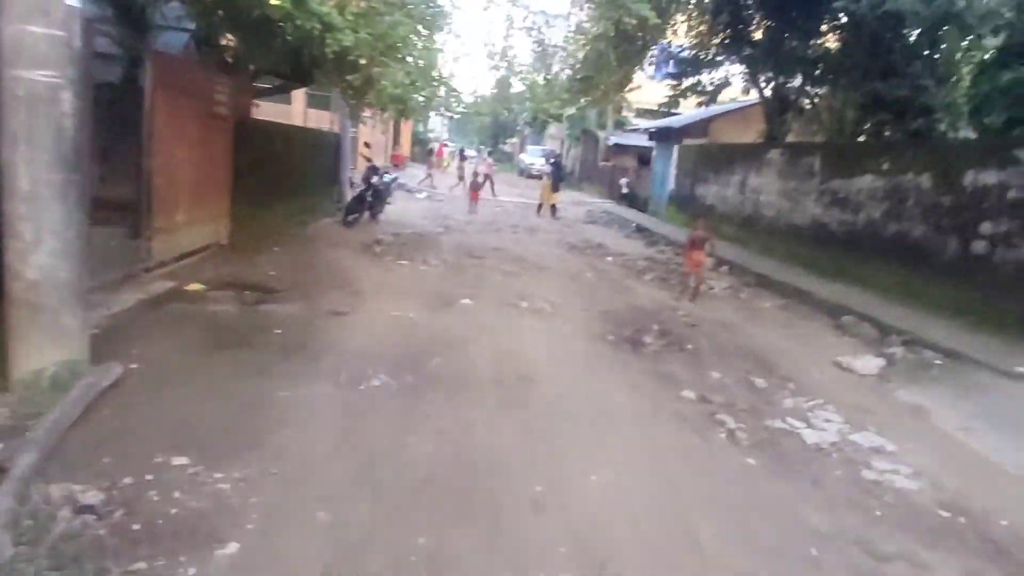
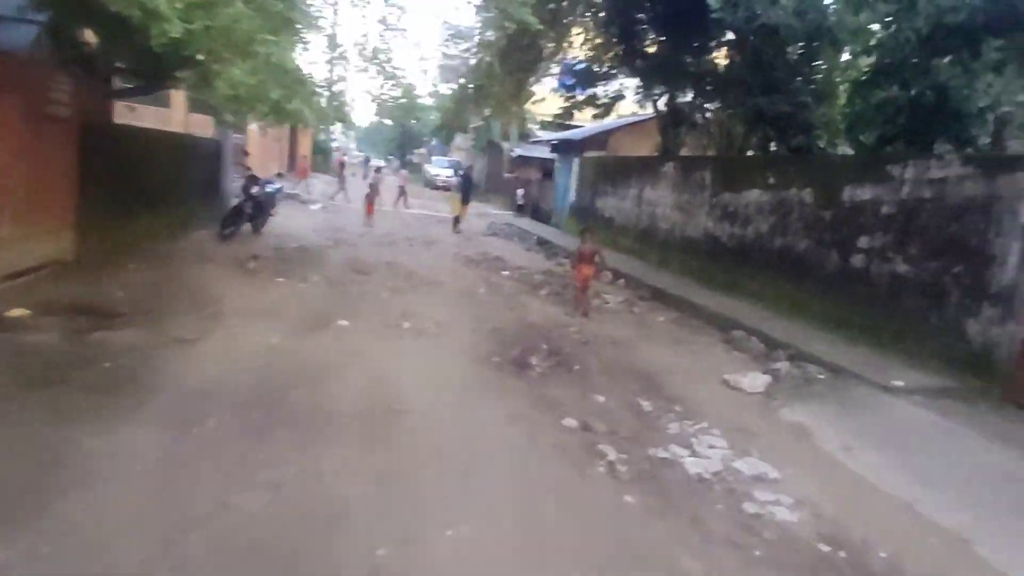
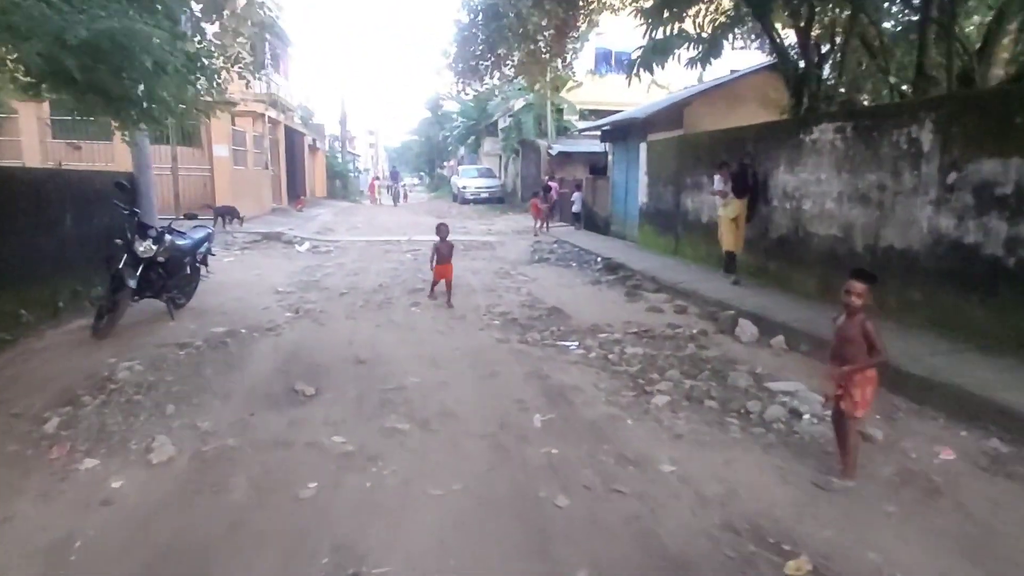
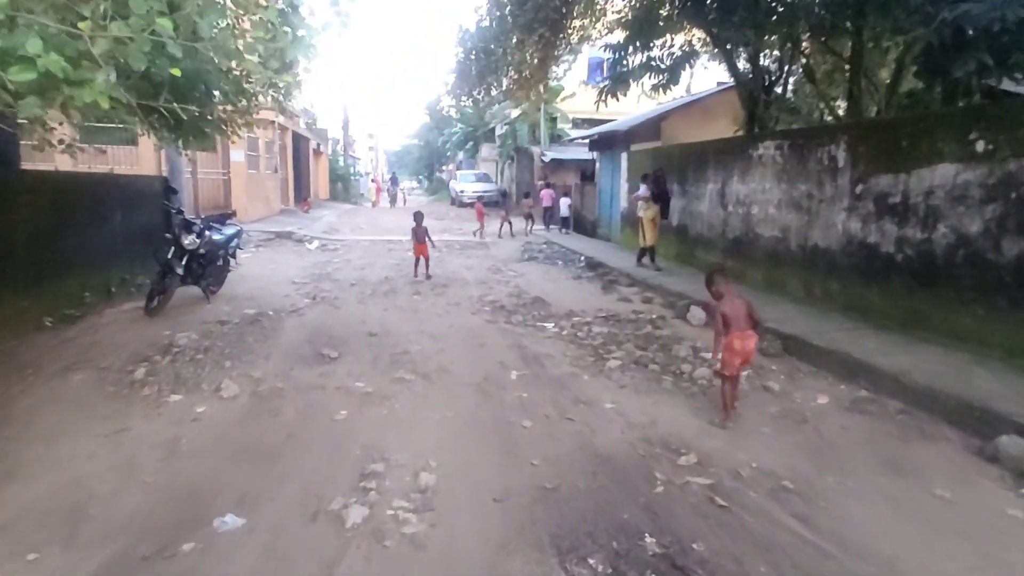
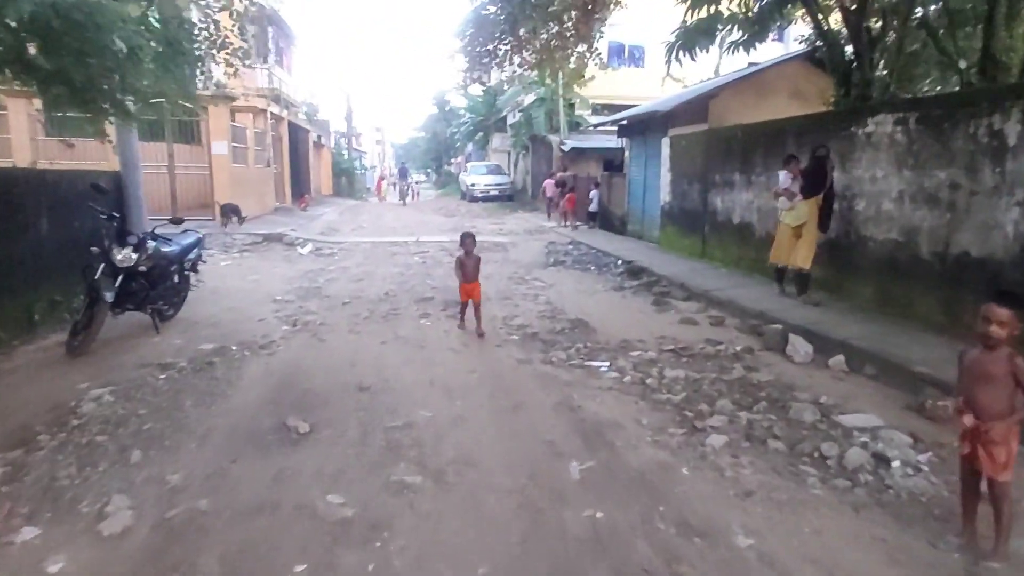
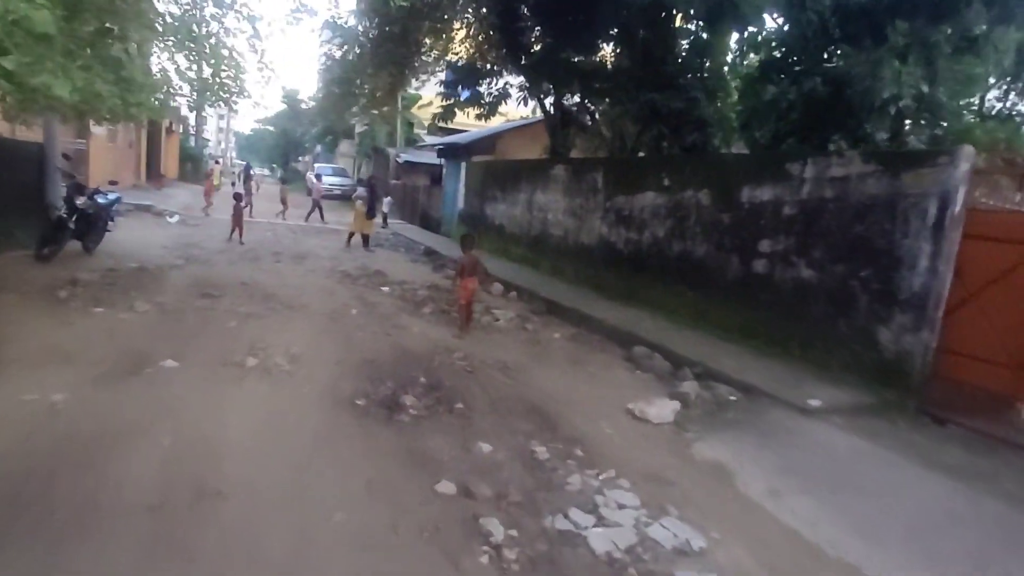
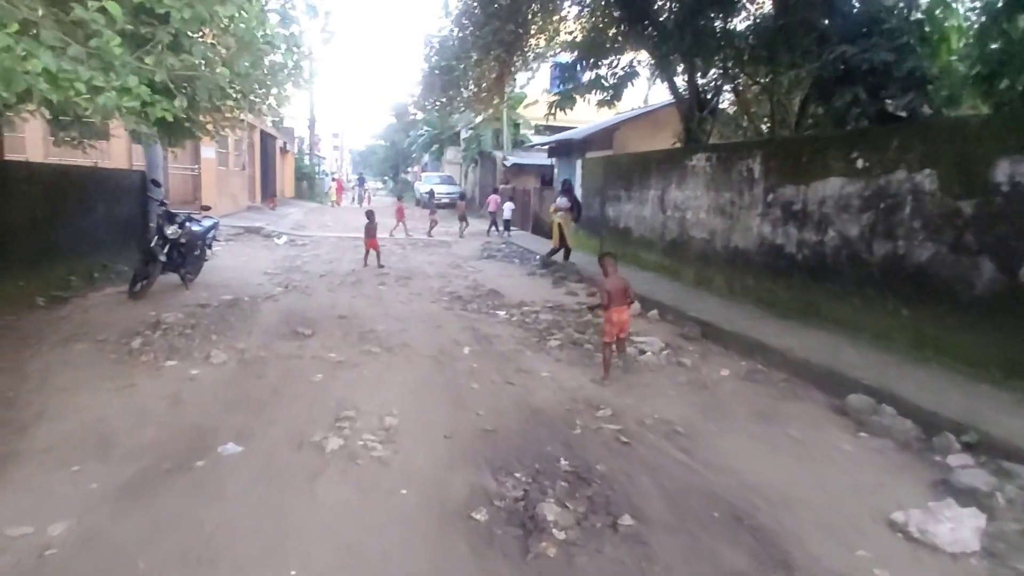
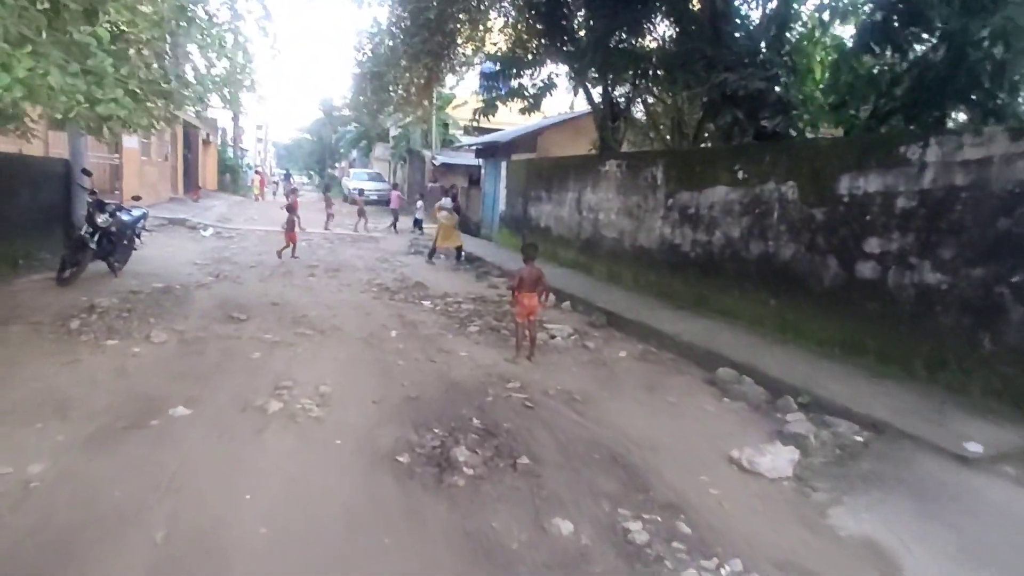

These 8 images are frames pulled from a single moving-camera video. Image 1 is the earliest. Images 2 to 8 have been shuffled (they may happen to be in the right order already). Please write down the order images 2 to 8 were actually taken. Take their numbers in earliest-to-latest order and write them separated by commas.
2, 6, 8, 7, 4, 3, 5
